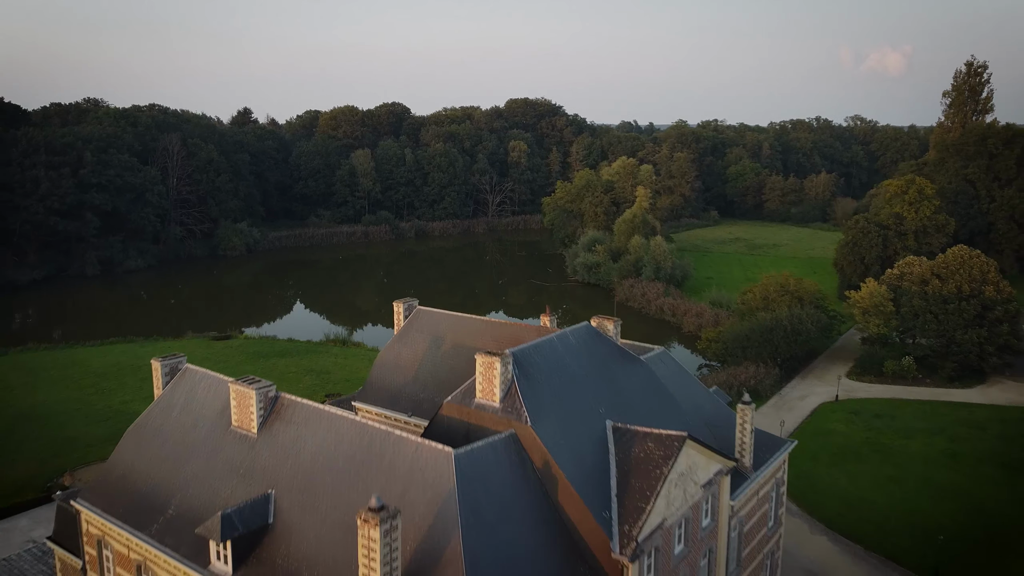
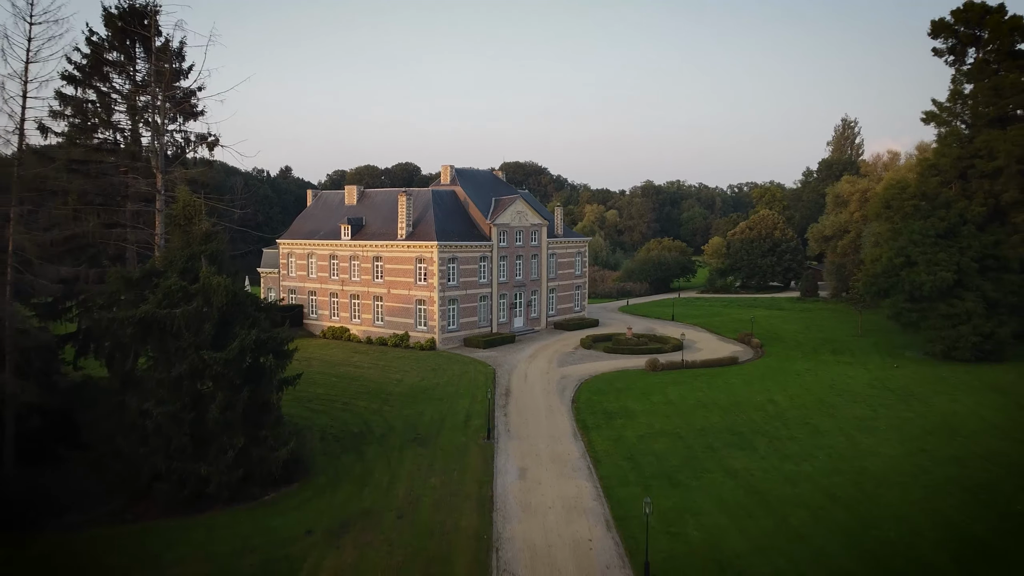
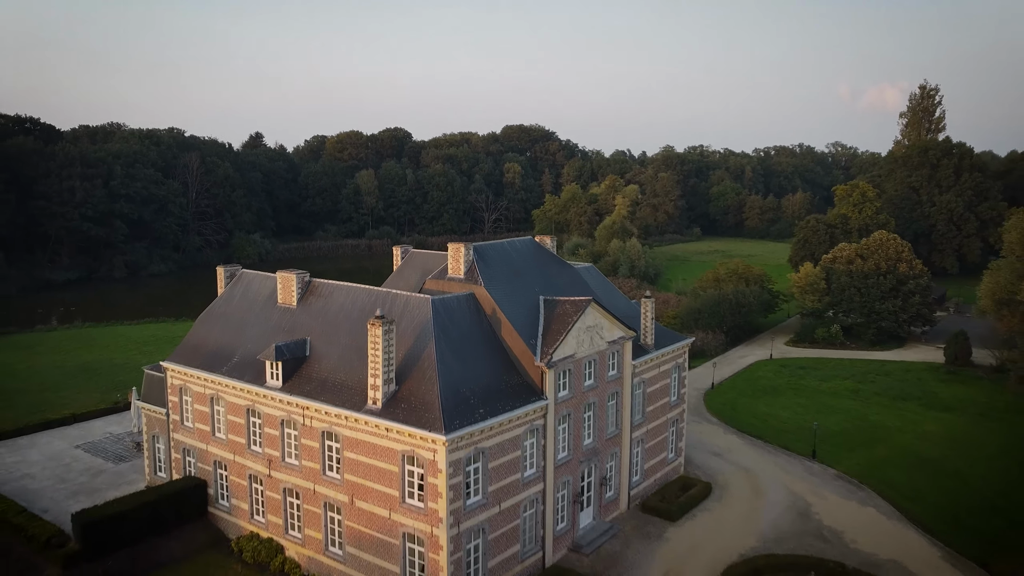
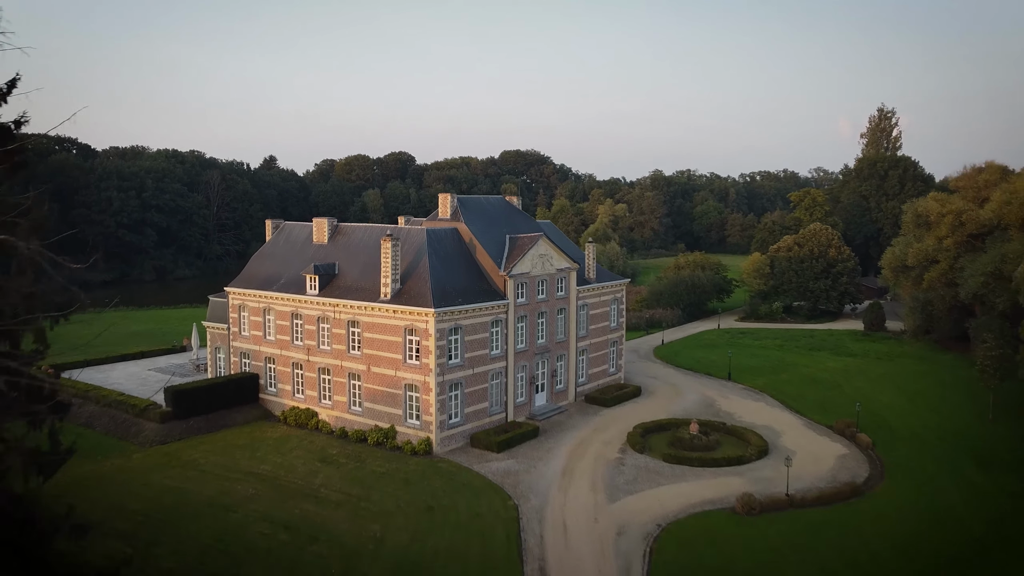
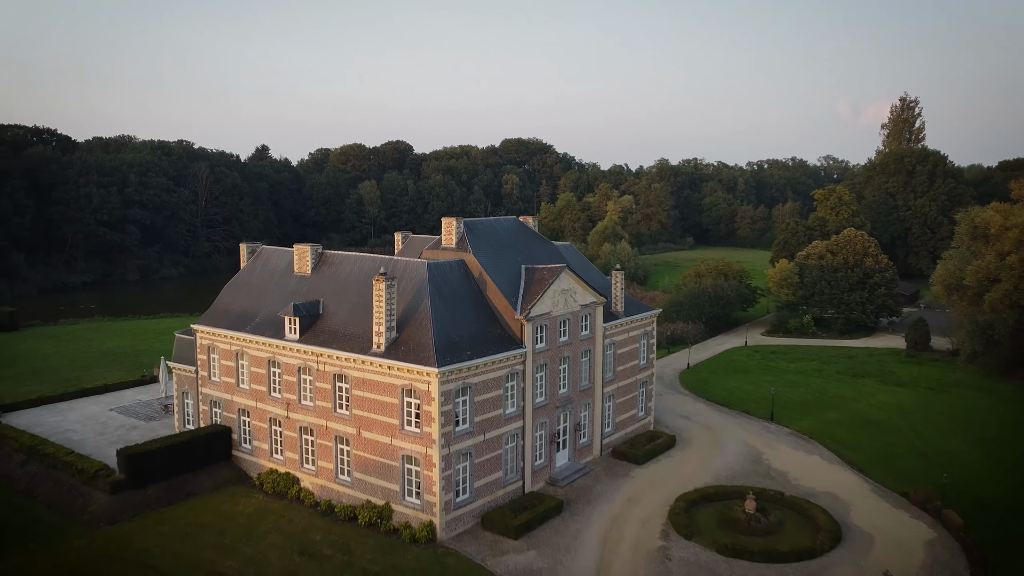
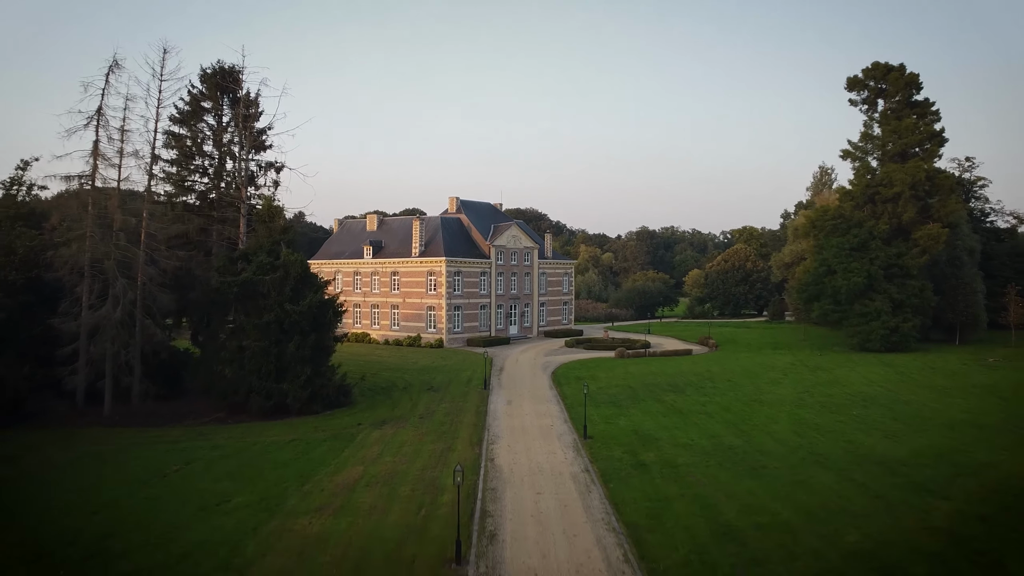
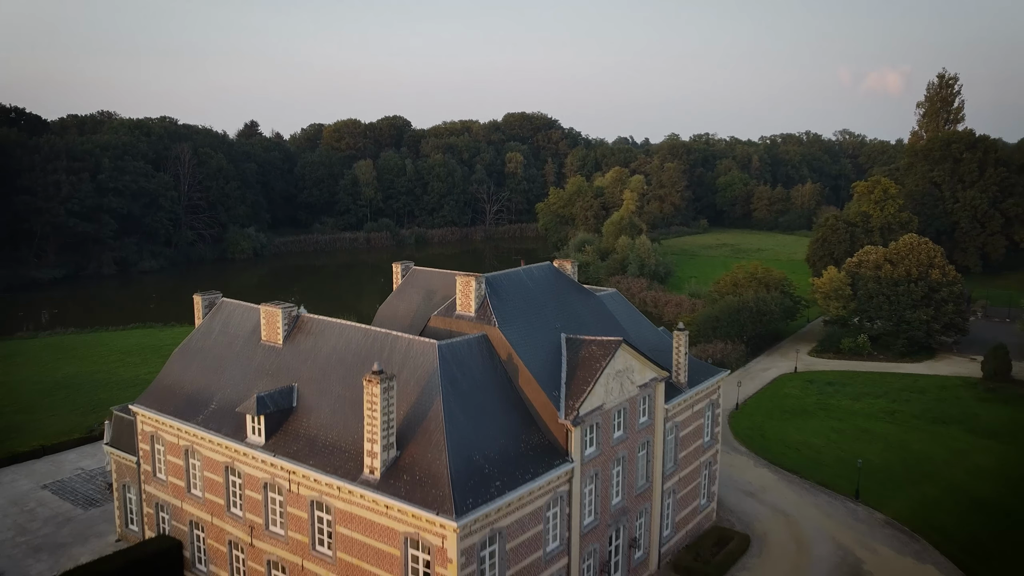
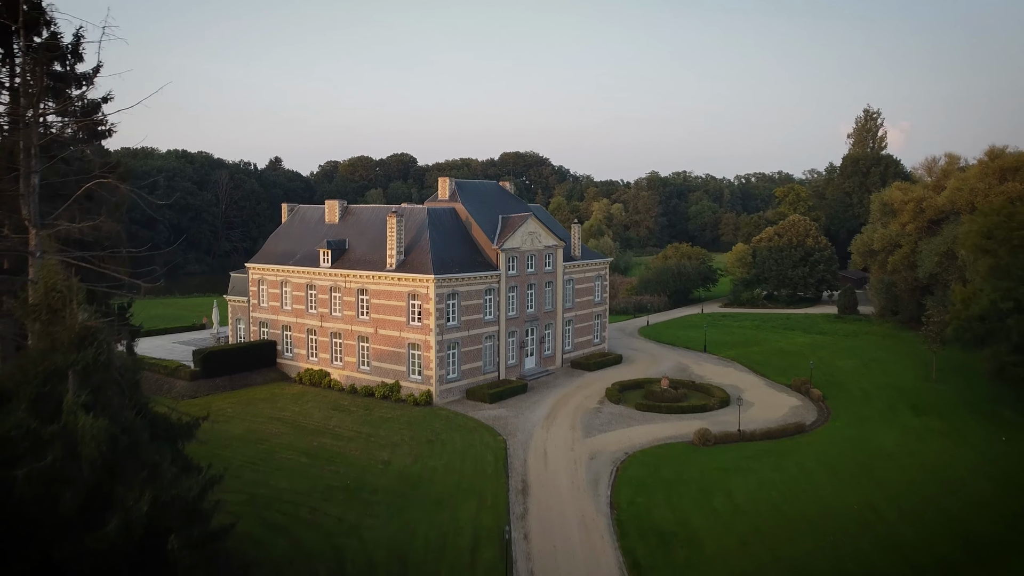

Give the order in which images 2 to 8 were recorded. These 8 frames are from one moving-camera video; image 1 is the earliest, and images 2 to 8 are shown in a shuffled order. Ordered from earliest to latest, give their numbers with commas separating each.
7, 3, 5, 4, 8, 2, 6
